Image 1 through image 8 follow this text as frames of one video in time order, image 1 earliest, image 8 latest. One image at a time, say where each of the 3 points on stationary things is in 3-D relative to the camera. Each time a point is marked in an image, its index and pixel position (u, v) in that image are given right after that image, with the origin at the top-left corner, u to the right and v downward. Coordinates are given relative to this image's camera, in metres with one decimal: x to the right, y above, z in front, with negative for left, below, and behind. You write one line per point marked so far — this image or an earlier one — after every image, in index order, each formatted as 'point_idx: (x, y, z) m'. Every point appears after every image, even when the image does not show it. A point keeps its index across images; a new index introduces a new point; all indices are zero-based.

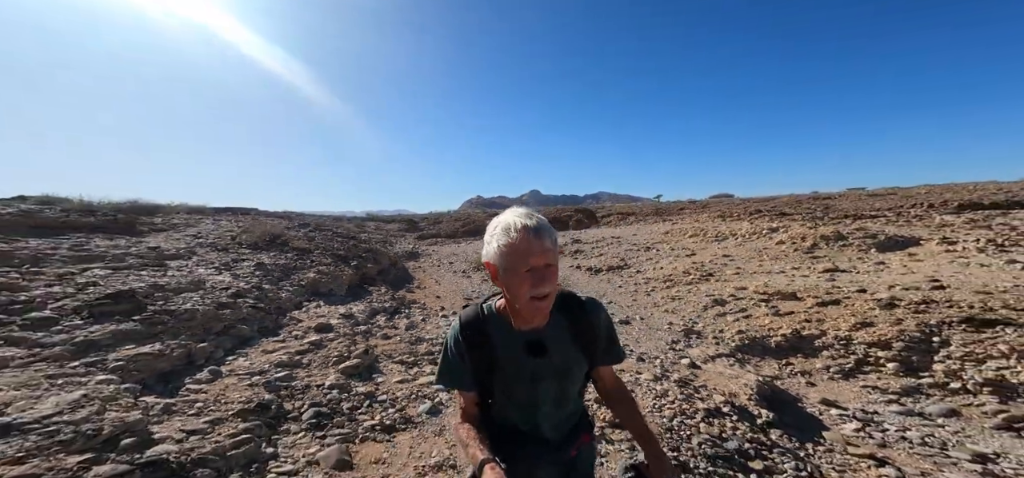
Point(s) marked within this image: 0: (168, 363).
0: (-2.4, -0.8, +2.5) m
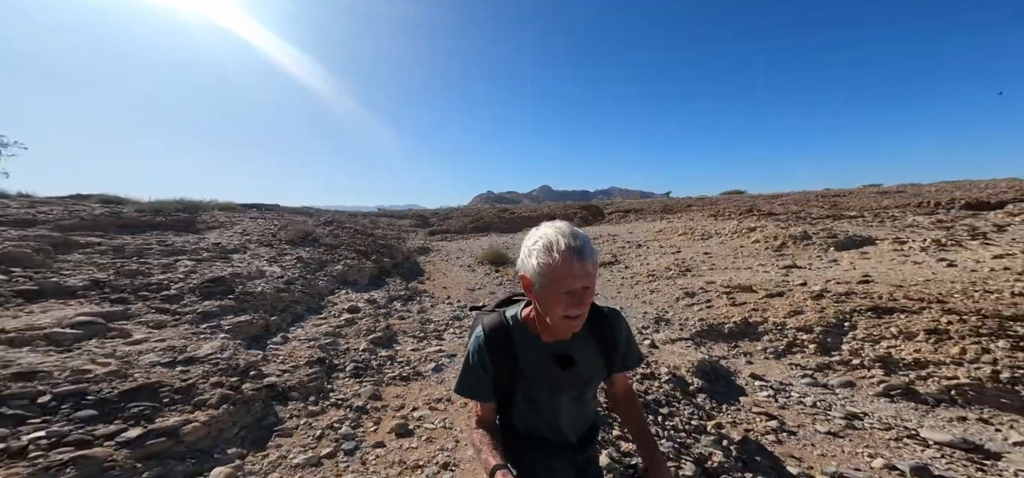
0: (-2.6, -0.9, +3.6) m
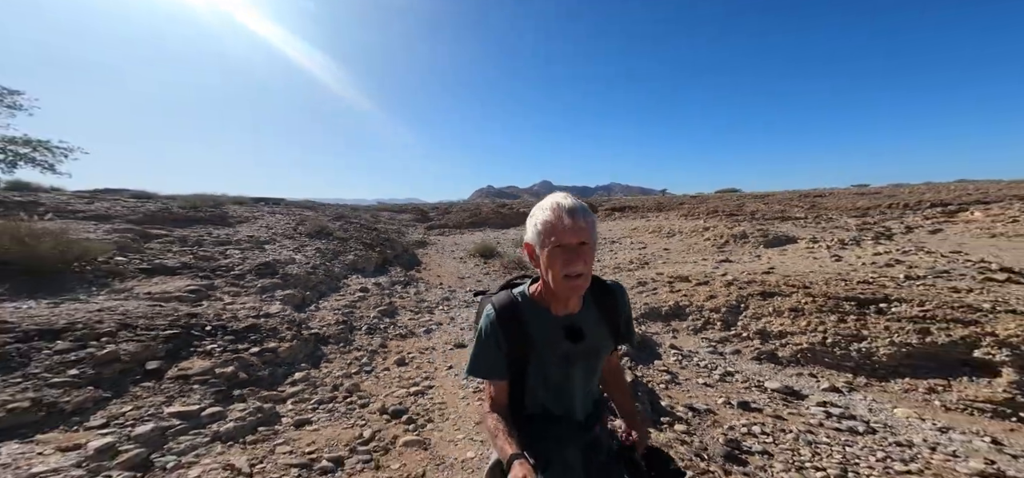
0: (-3.1, -0.8, +5.1) m
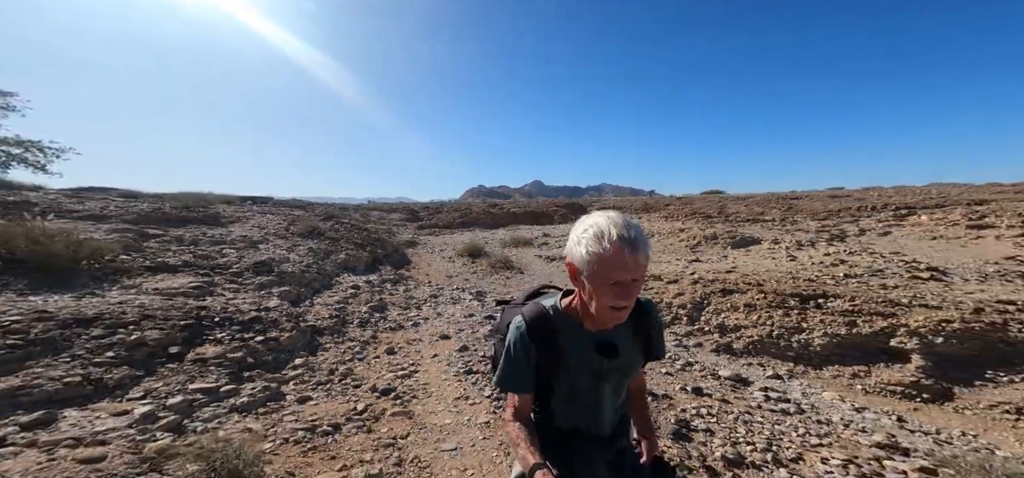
0: (-3.4, -0.8, +5.5) m
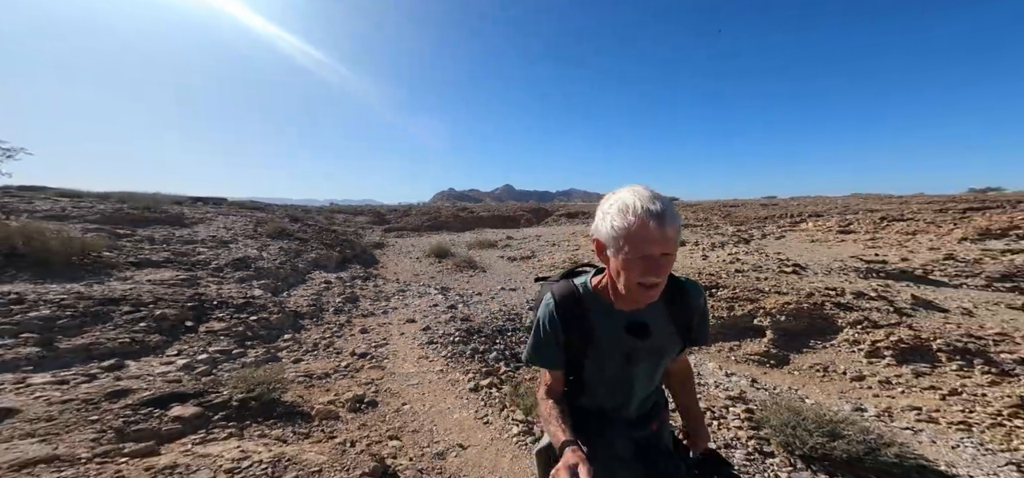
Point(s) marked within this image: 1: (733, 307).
0: (-4.2, -0.8, +6.2) m
1: (+4.2, -1.3, +6.8) m
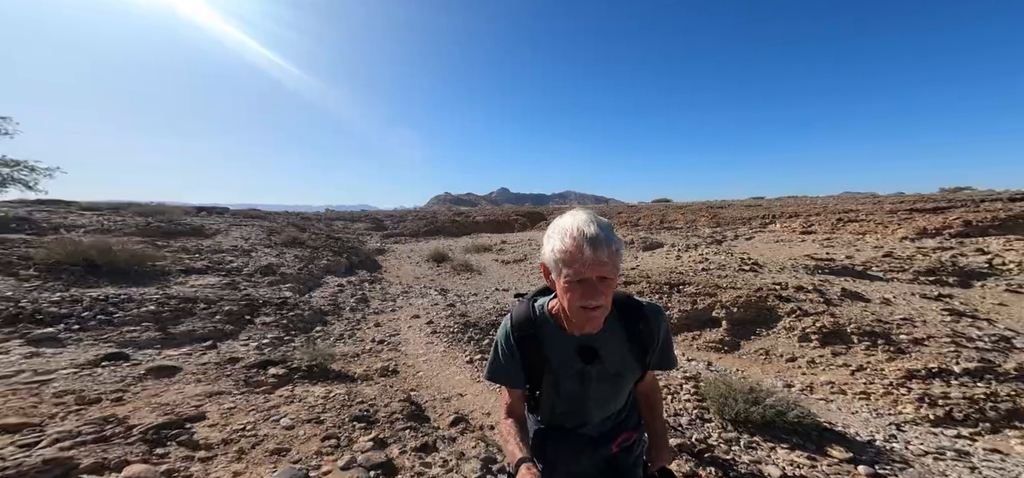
0: (-4.4, -1.0, +7.2) m
1: (+4.0, -1.4, +7.9) m
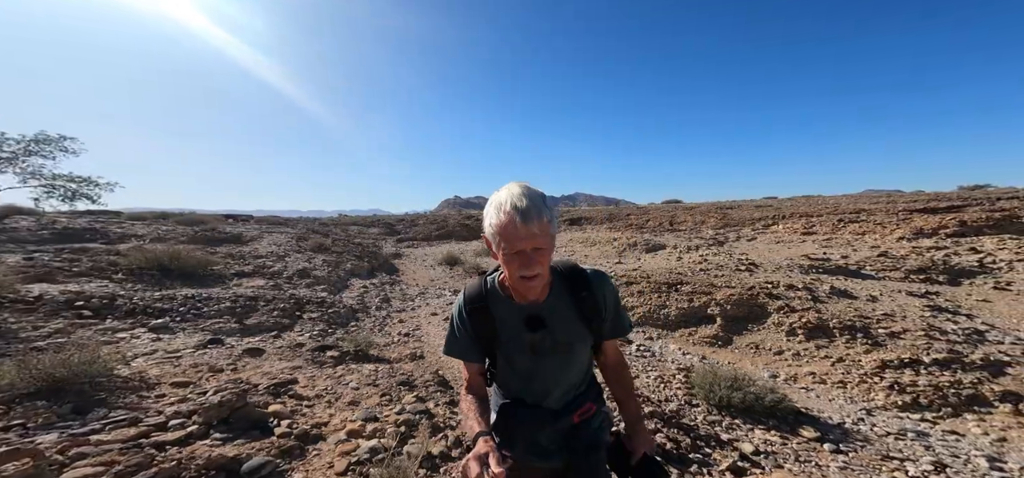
0: (-4.2, -1.1, +8.1) m
1: (+4.3, -1.4, +8.5) m
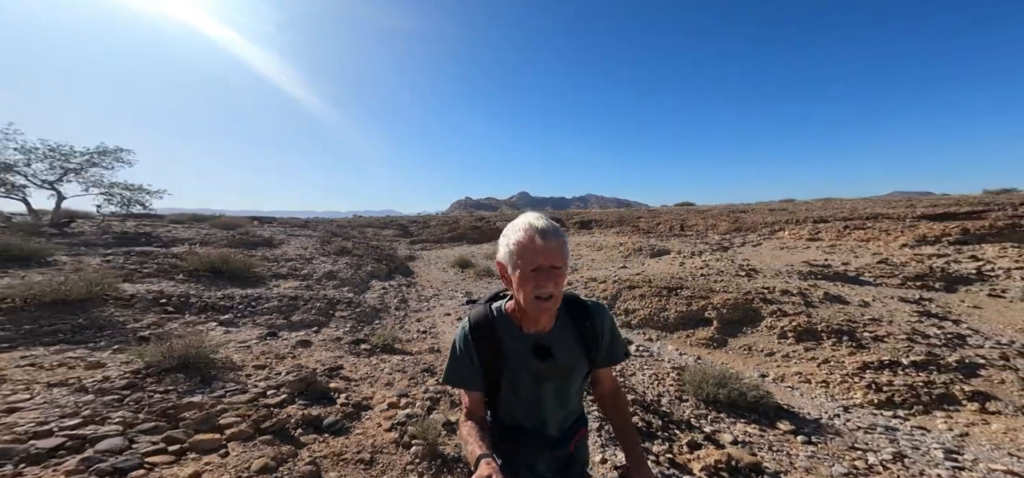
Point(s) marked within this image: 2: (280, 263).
0: (-3.9, -1.3, +9.0) m
1: (+4.5, -1.6, +9.0) m
2: (-6.5, -0.7, +10.1) m
